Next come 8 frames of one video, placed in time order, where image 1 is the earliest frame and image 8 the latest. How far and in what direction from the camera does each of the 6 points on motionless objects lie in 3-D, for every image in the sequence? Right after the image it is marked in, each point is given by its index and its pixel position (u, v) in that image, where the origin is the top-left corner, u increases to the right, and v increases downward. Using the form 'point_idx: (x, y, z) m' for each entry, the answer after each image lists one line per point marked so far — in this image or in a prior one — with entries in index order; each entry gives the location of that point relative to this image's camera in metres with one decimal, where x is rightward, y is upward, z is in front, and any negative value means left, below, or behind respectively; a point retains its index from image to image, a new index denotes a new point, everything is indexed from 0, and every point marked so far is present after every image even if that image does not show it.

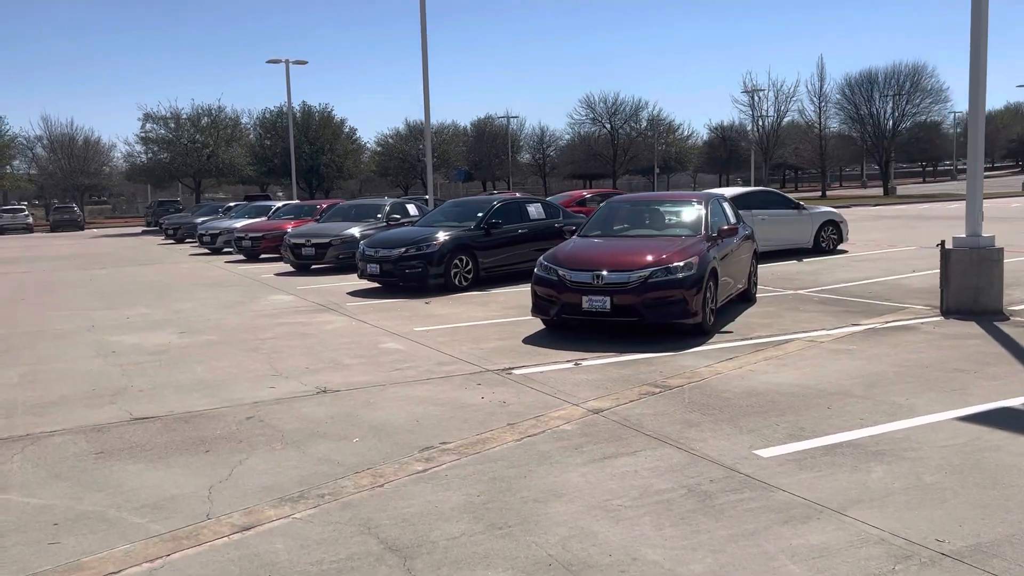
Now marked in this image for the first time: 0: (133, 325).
0: (-4.7, -0.5, +10.8) m
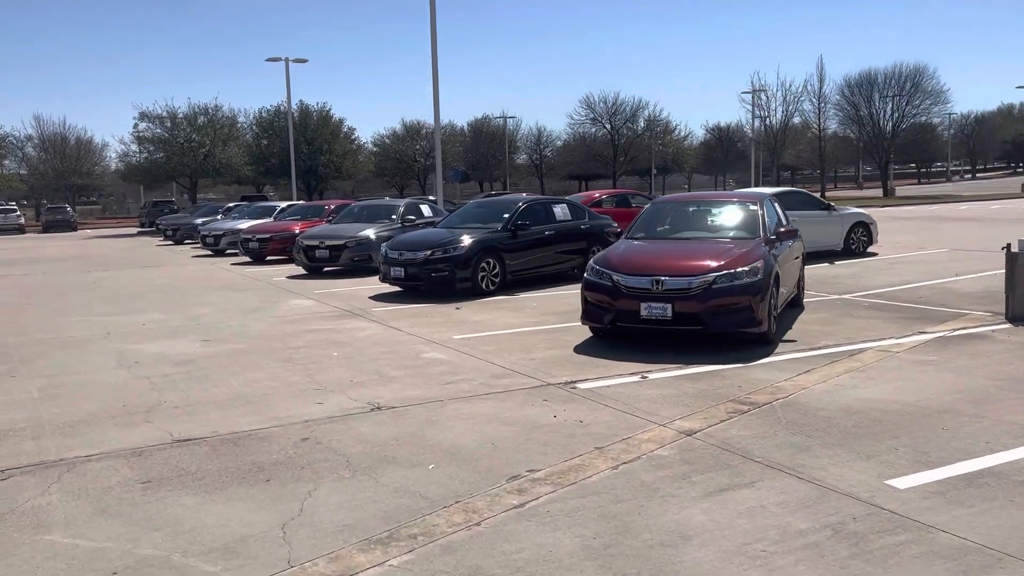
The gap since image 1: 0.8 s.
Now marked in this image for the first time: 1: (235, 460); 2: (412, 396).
0: (-4.2, -0.5, +10.3) m
1: (-1.6, -1.0, +5.1) m
2: (-0.8, -0.8, +6.6) m
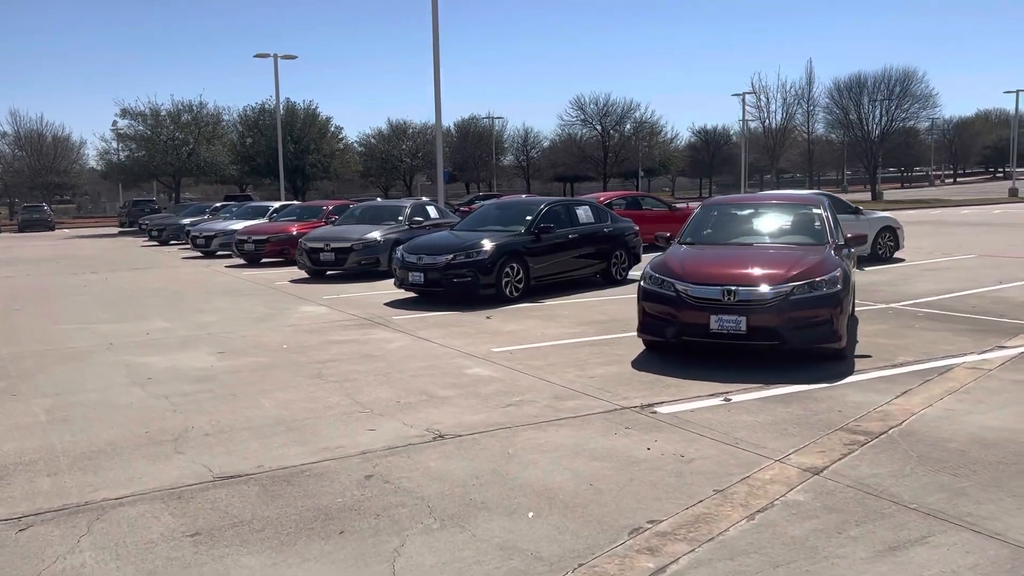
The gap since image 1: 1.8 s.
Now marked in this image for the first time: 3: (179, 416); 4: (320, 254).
0: (-3.8, -0.6, +9.4) m
1: (-1.1, -1.1, +4.3) m
2: (-0.3, -0.9, +5.9) m
3: (-2.4, -0.9, +6.2) m
4: (-3.6, +0.6, +16.2) m
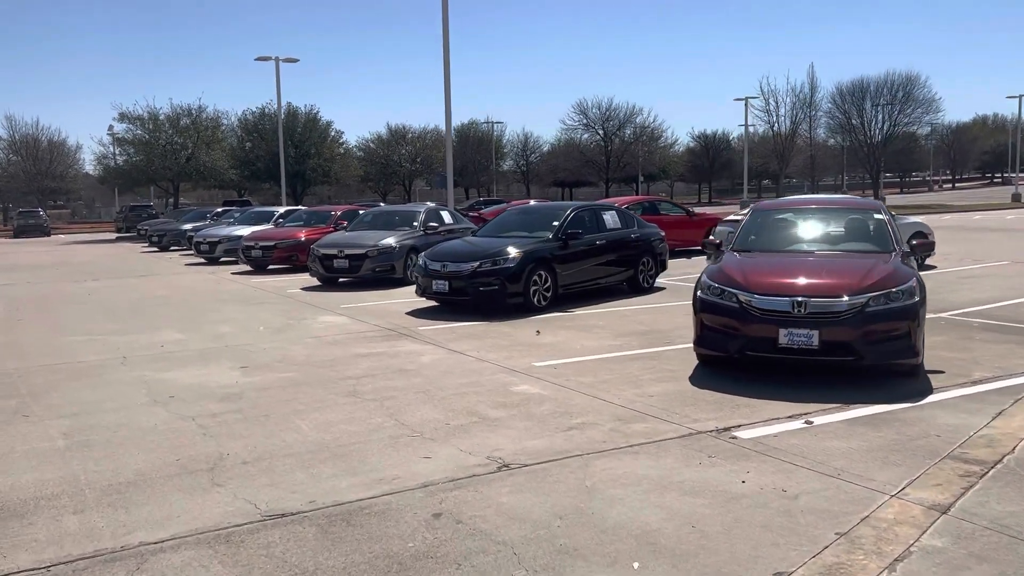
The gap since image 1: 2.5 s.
0: (-3.4, -0.7, +8.9) m
1: (-0.7, -1.1, +3.8) m
2: (+0.2, -1.0, +5.4) m
3: (-2.0, -1.0, +5.7) m
4: (-3.2, +0.5, +15.7) m
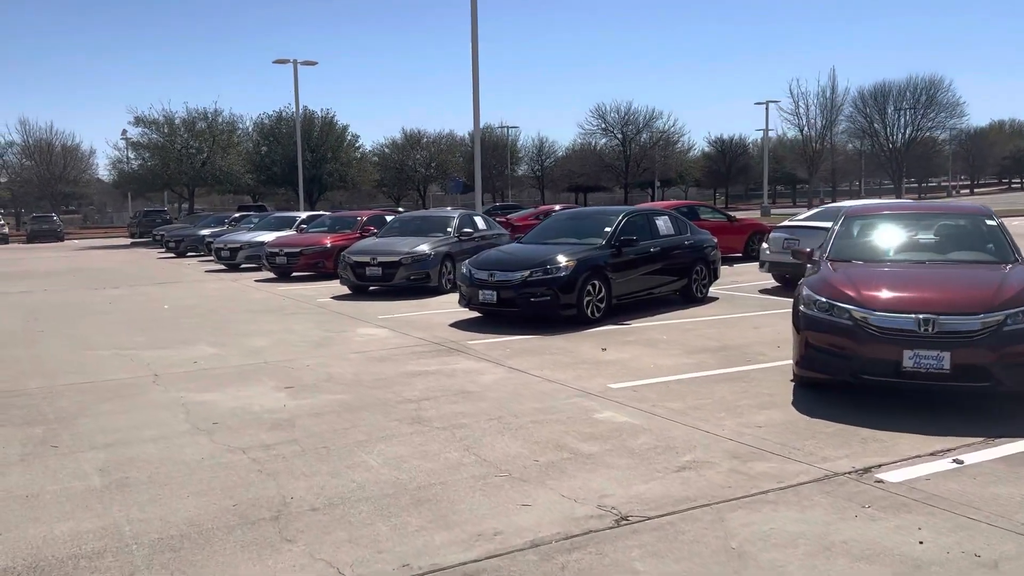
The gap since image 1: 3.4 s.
0: (-2.8, -0.8, +8.2) m
1: (-0.1, -1.2, +3.1) m
2: (+0.7, -1.1, +4.6) m
3: (-1.4, -1.1, +5.0) m
4: (-2.5, +0.3, +15.0) m
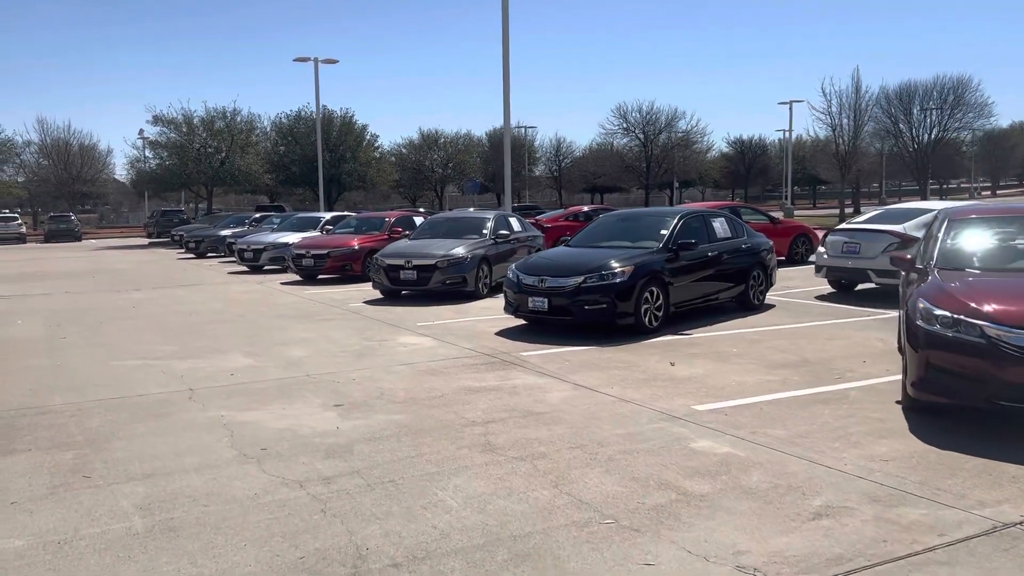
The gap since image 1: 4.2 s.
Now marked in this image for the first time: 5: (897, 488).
0: (-2.3, -0.9, +7.5) m
1: (+0.4, -1.3, +2.4) m
2: (+1.2, -1.1, +3.9) m
3: (-0.9, -1.2, +4.3) m
4: (-1.8, +0.3, +14.3) m
5: (+2.0, -1.1, +4.6) m
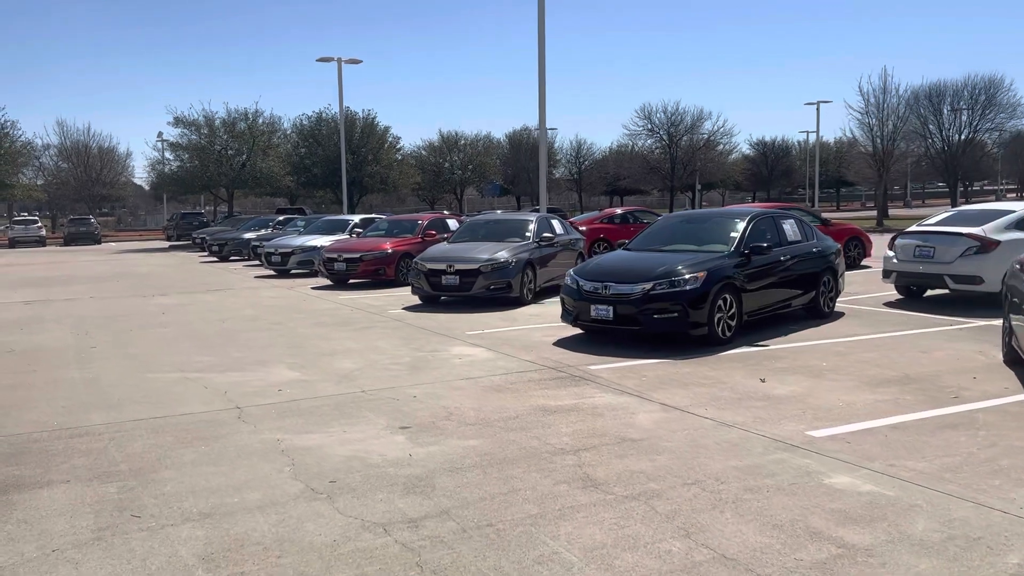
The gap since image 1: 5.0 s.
0: (-1.6, -0.9, +6.9) m
1: (+0.9, -1.4, +1.7) m
2: (+1.8, -1.2, +3.2) m
3: (-0.3, -1.2, +3.6) m
4: (-1.1, +0.2, +13.6) m
5: (+2.6, -1.1, +3.9) m
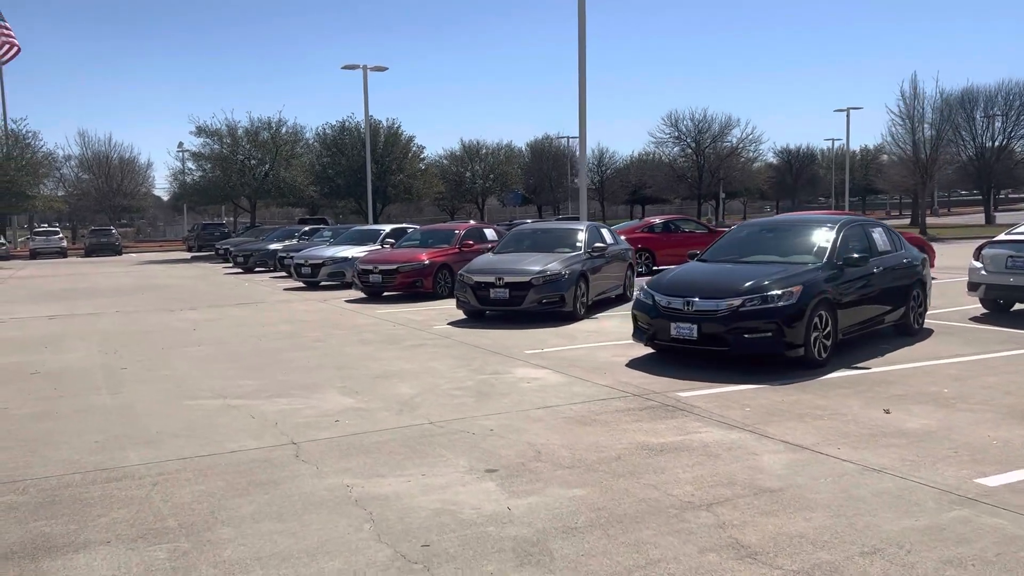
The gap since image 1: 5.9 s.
0: (-1.0, -1.1, +6.0) m
1: (+1.5, -1.4, +0.8) m
2: (+2.4, -1.3, +2.2) m
3: (+0.3, -1.3, +2.7) m
4: (-0.3, 0.0, +12.8) m
5: (+3.2, -1.2, +2.9) m
